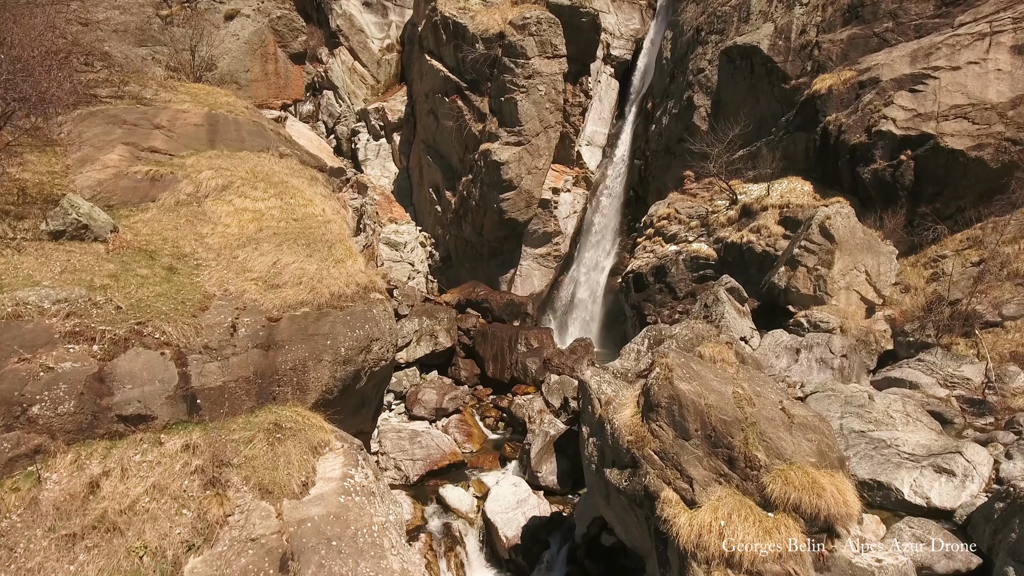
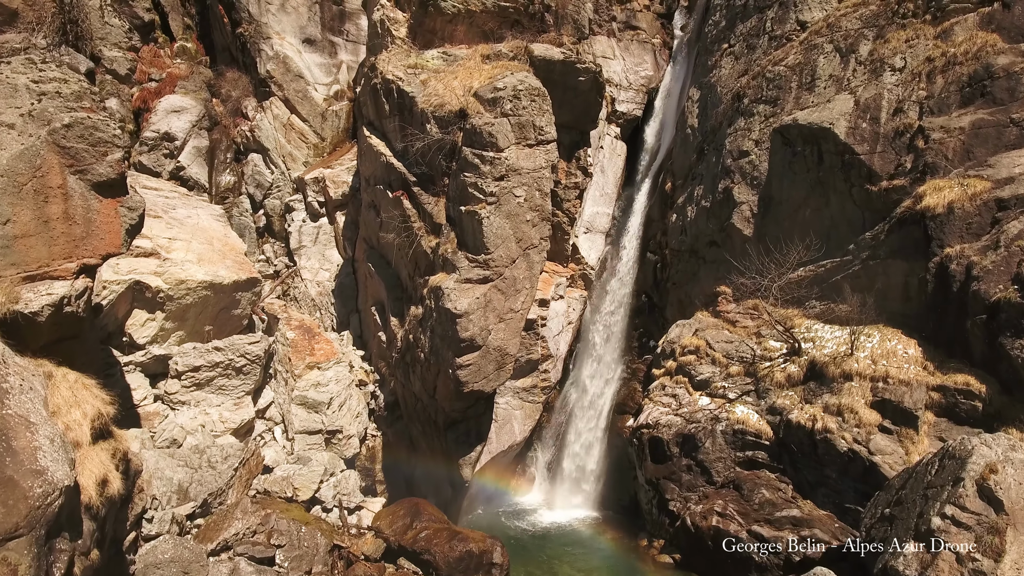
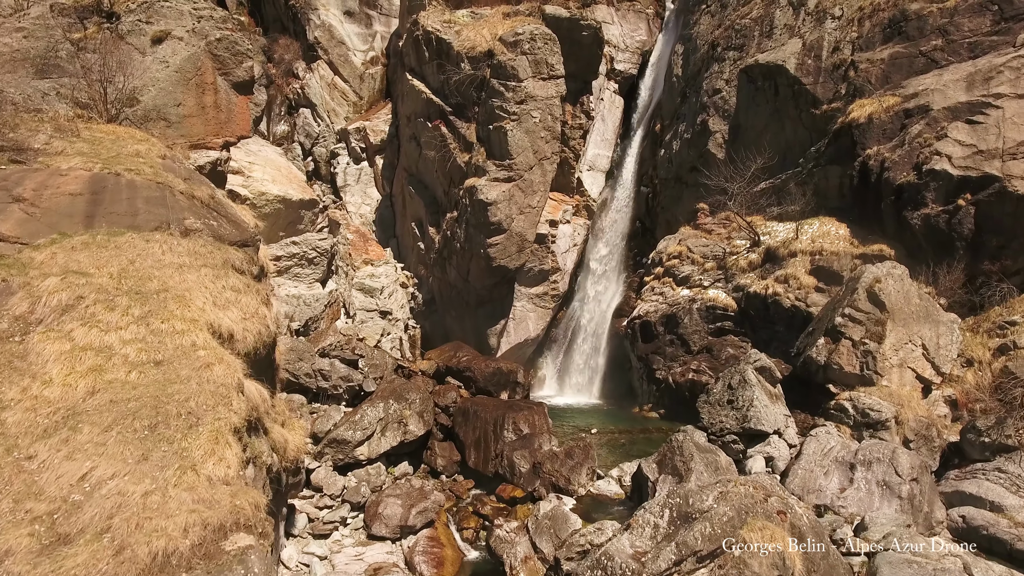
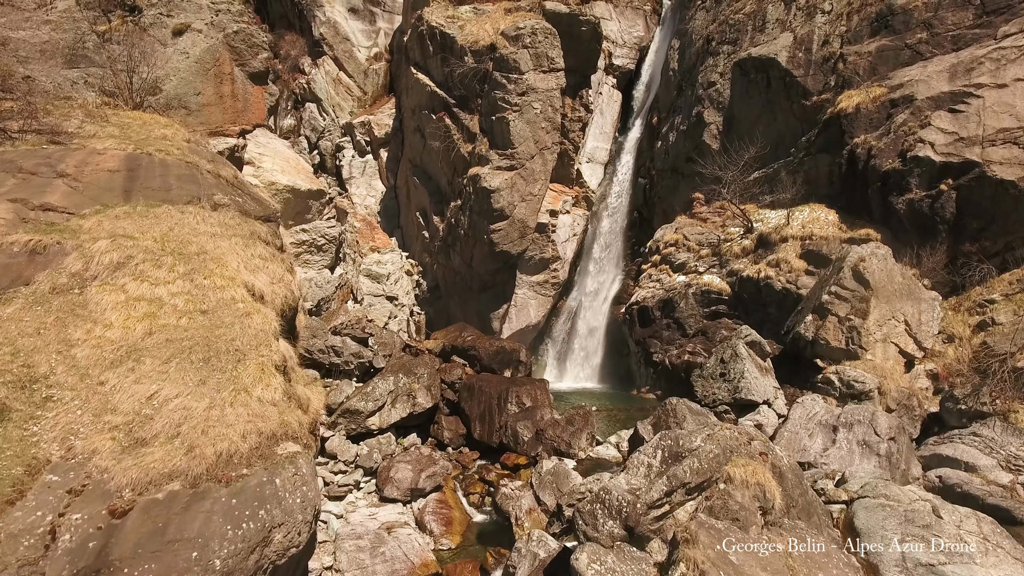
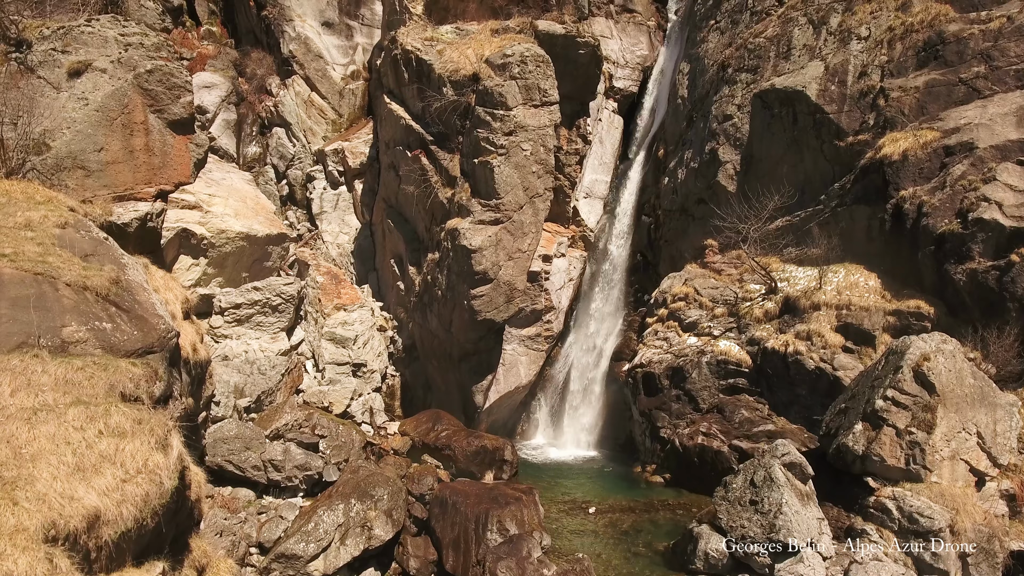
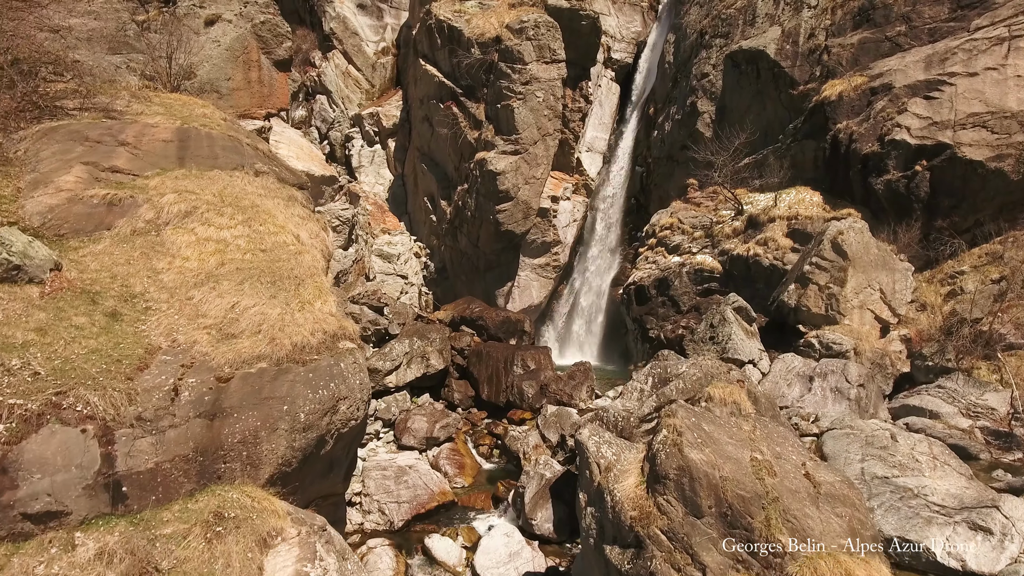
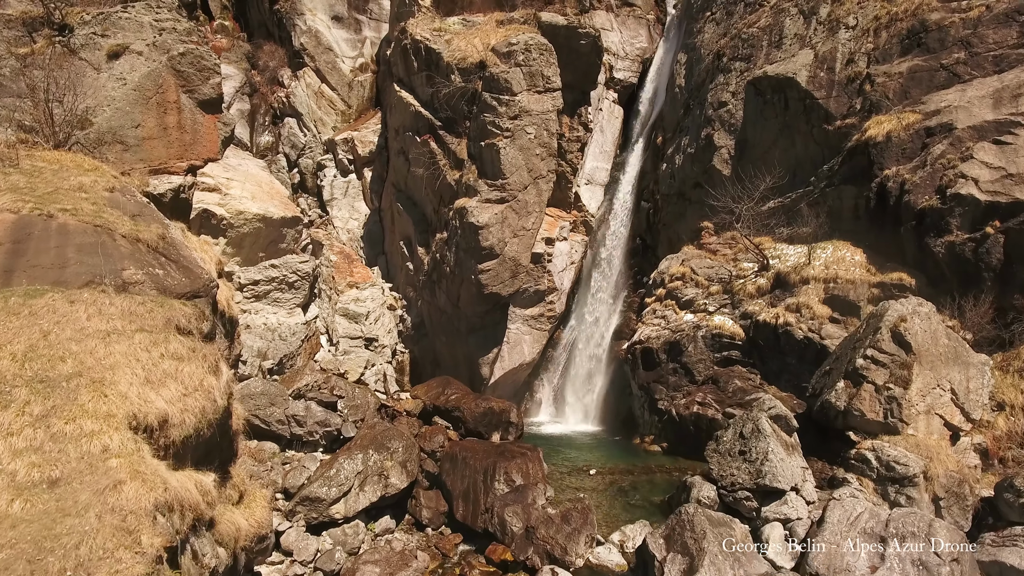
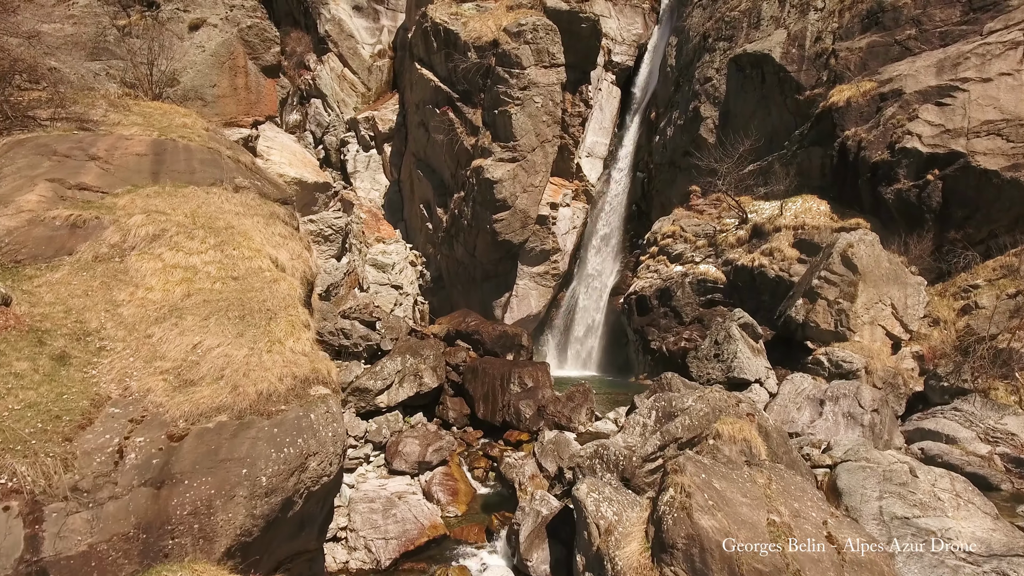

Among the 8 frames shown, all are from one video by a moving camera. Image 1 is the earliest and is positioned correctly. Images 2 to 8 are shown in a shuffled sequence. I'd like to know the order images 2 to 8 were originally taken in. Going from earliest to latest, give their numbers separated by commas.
6, 8, 4, 3, 7, 5, 2
